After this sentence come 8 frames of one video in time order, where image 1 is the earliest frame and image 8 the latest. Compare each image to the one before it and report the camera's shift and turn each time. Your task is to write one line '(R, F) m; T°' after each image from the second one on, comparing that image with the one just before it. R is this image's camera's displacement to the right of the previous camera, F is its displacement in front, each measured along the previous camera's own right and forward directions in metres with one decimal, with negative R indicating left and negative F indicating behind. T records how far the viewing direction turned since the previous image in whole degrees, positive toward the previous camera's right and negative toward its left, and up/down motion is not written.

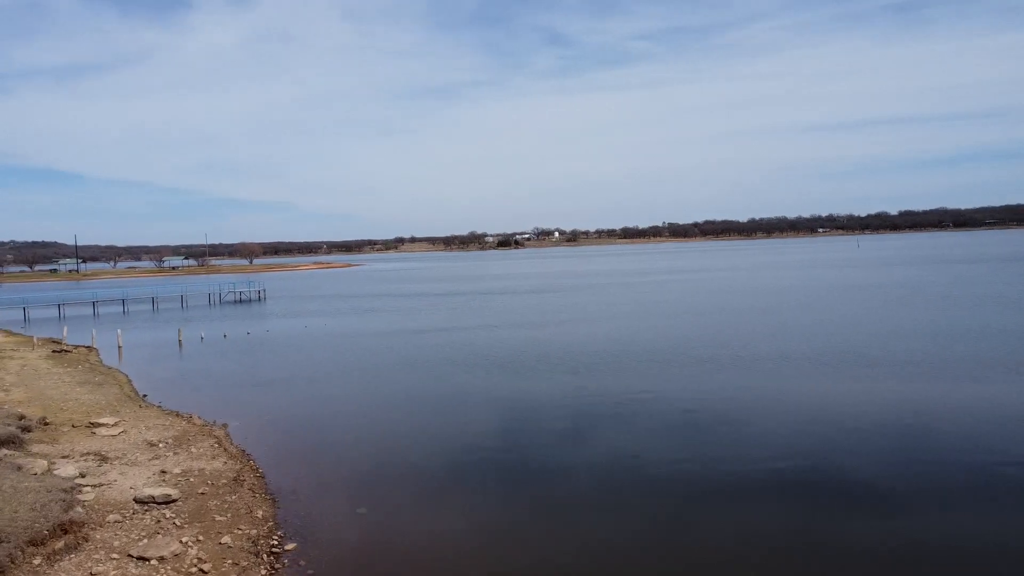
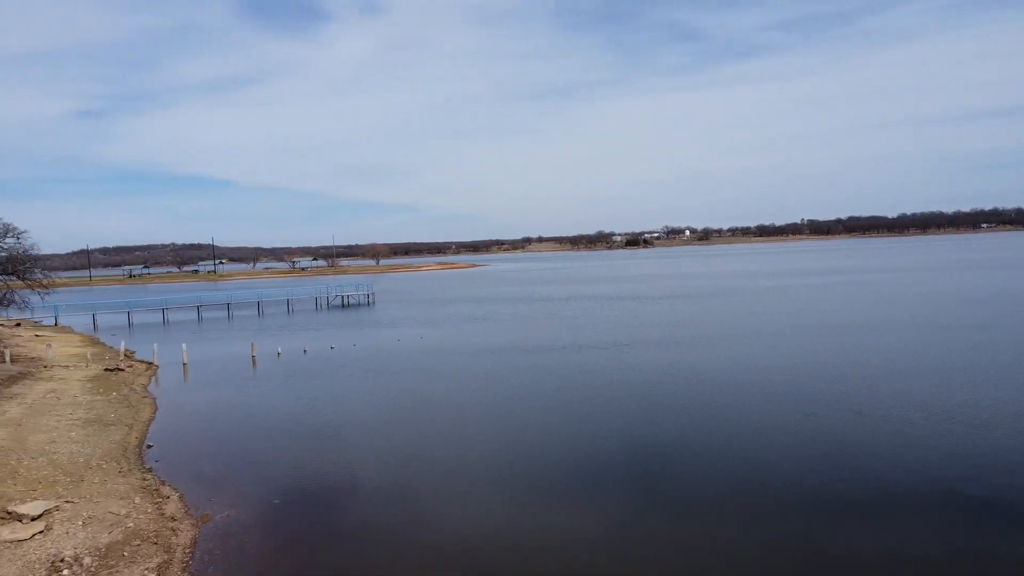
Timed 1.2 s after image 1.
(-0.1, +6.5) m; -11°
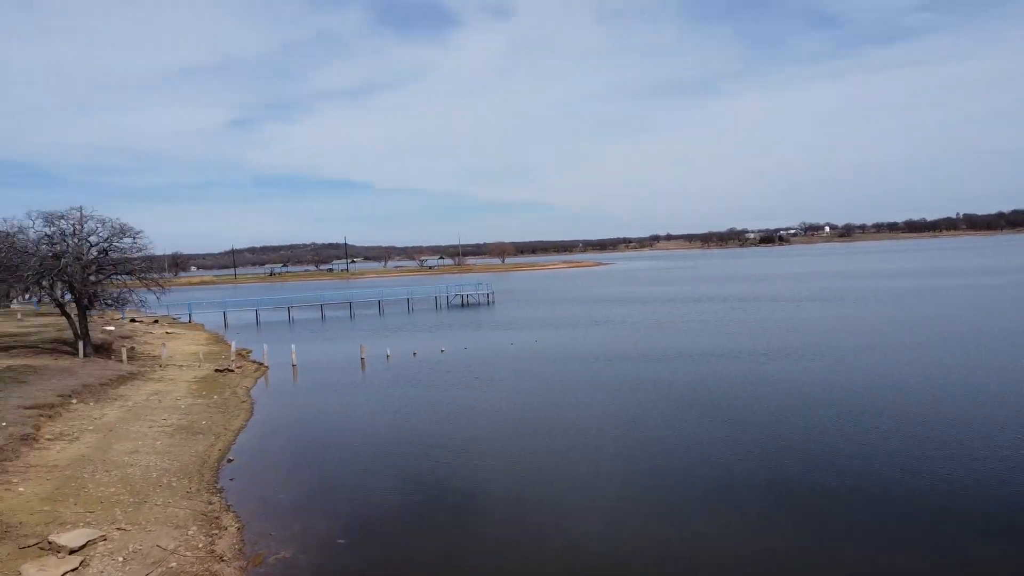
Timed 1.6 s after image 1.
(+0.2, +2.4) m; -11°
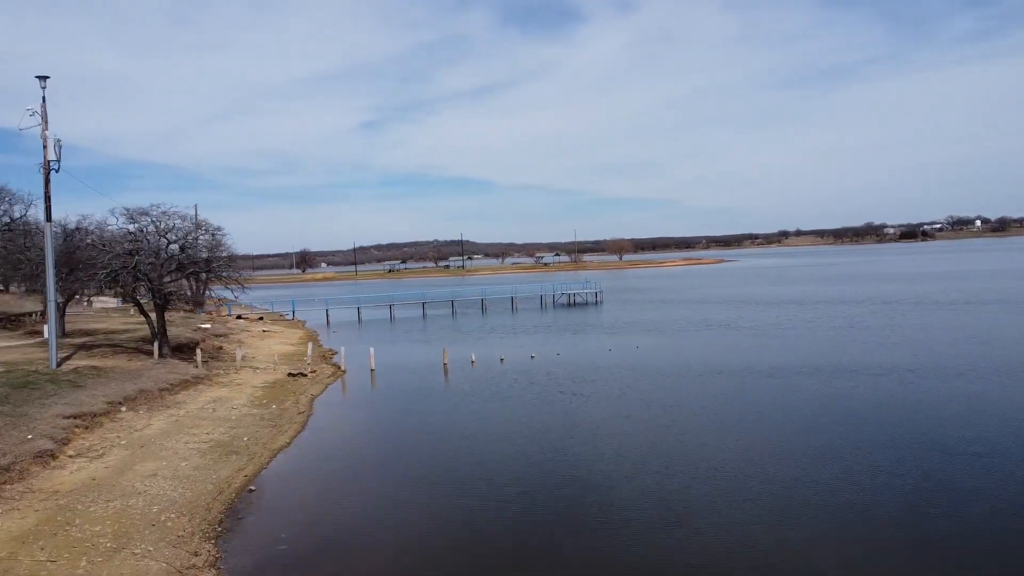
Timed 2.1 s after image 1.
(+0.7, +3.0) m; -10°
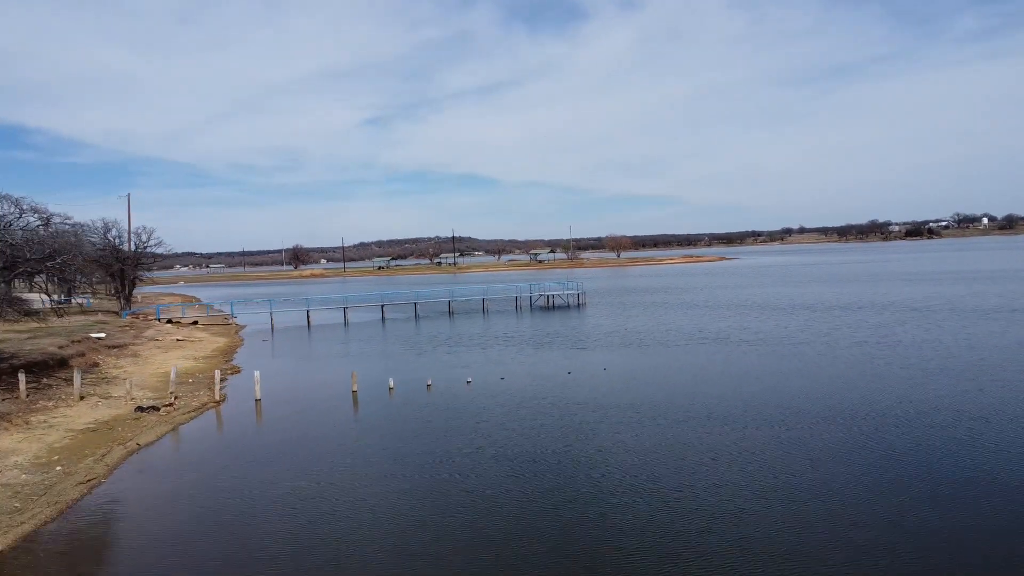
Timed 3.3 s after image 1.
(+2.0, +5.5) m; 0°
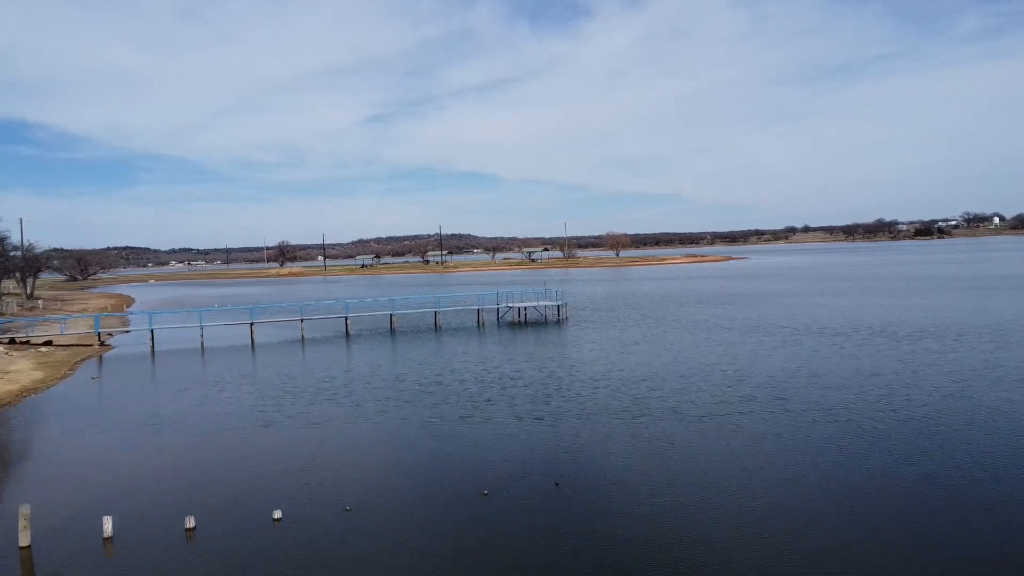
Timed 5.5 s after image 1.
(+1.9, +9.8) m; 0°
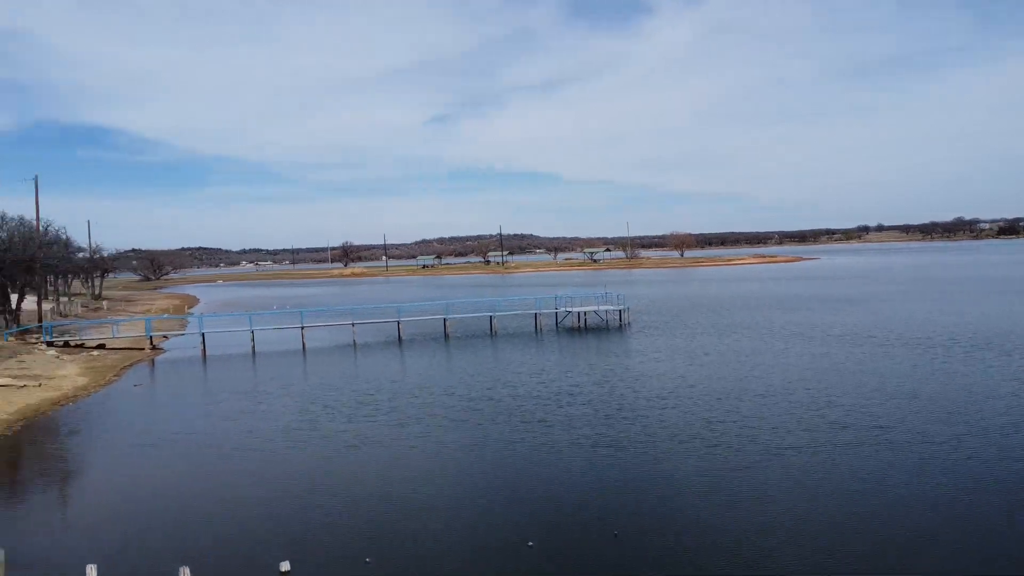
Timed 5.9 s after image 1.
(0.0, +1.8) m; -5°
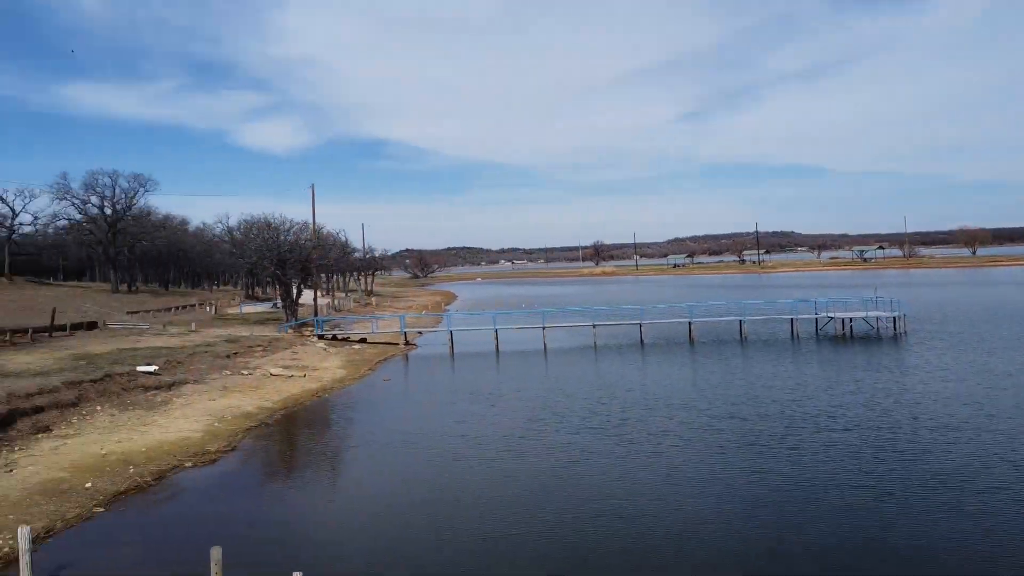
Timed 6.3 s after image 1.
(+0.1, +1.3) m; -20°
